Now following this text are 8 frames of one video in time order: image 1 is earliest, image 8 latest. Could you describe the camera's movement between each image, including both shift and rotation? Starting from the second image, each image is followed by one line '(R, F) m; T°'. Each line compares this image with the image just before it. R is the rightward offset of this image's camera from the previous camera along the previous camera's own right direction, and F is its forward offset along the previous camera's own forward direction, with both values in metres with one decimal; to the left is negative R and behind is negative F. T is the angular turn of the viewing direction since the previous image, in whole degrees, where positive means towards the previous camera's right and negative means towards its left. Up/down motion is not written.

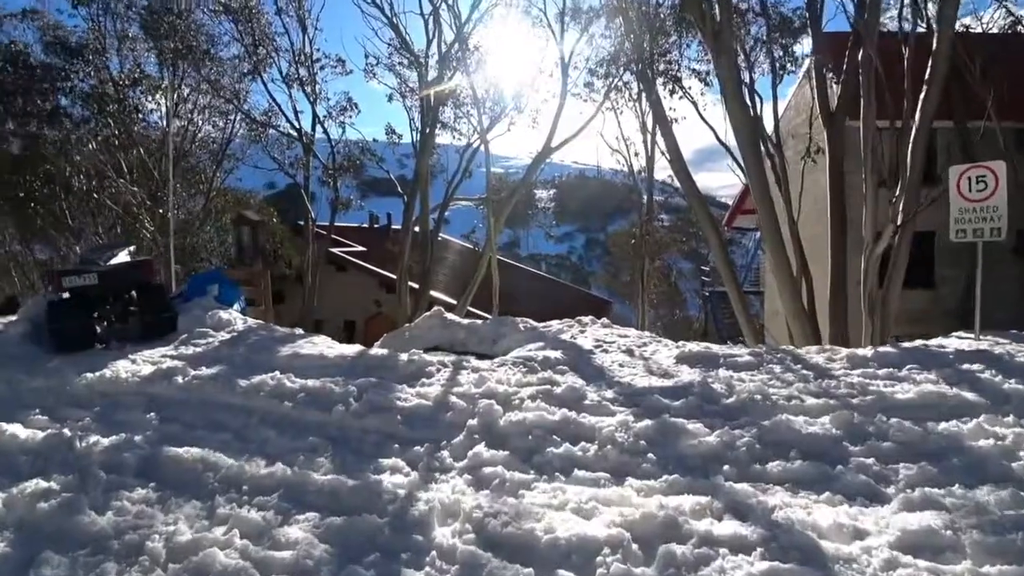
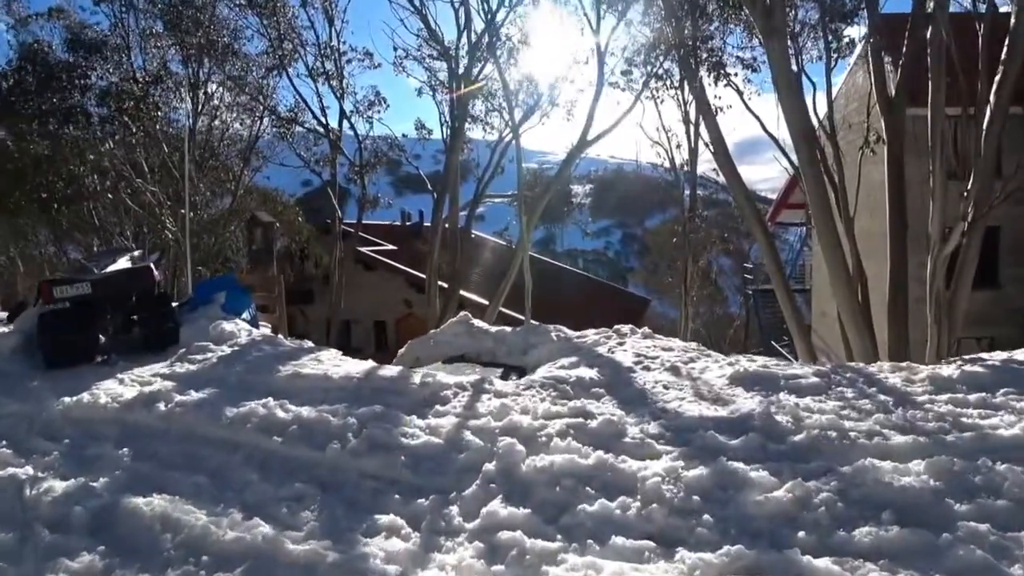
(+0.1, +0.8) m; -3°
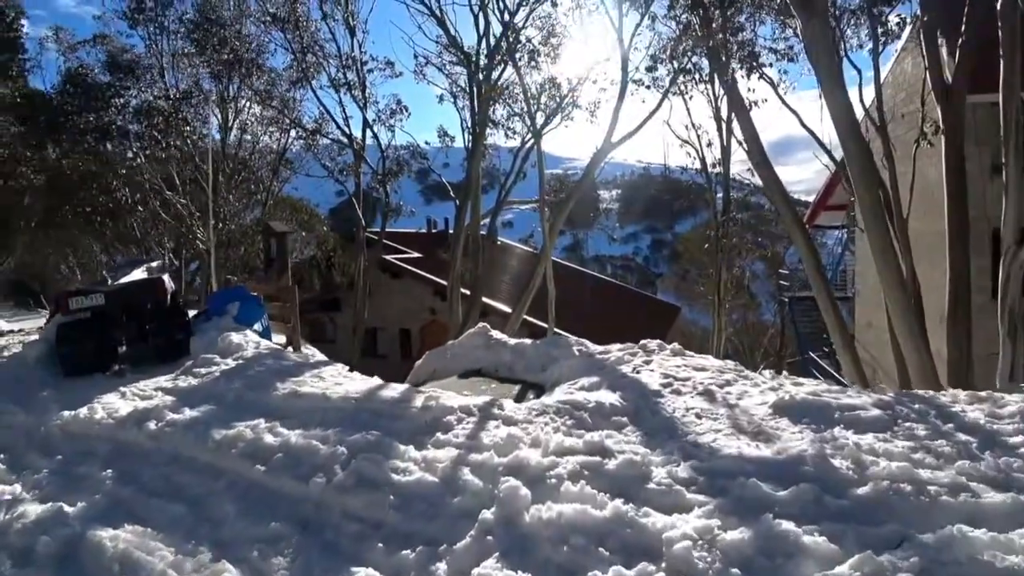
(+0.2, +0.6) m; -3°
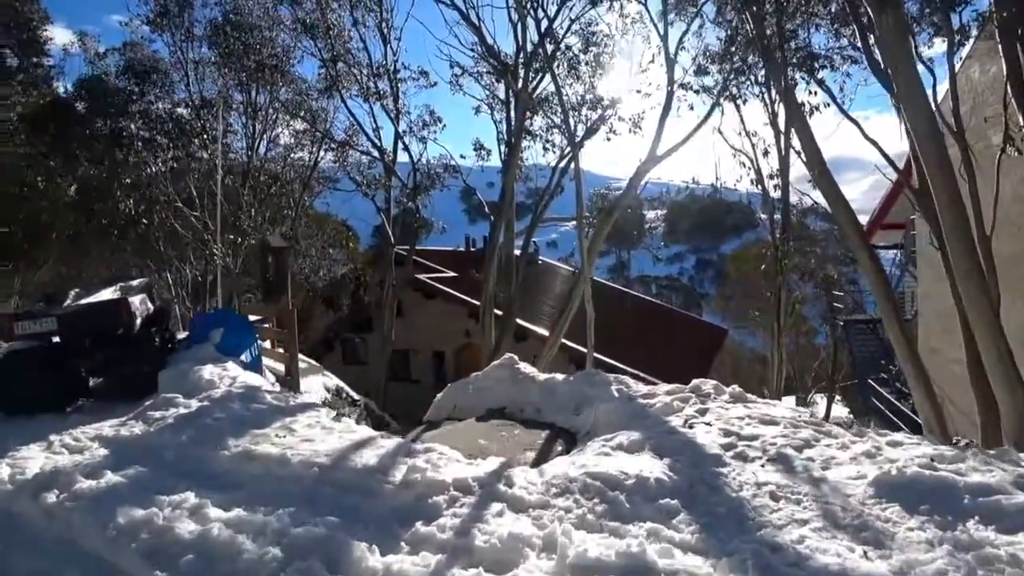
(+0.2, +1.3) m; -4°
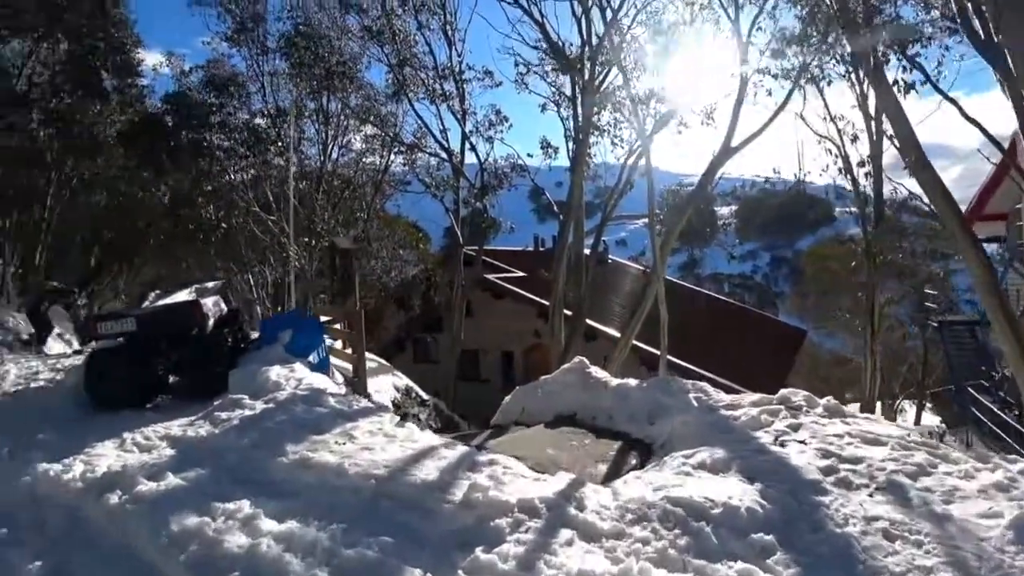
(0.0, +0.4) m; -7°
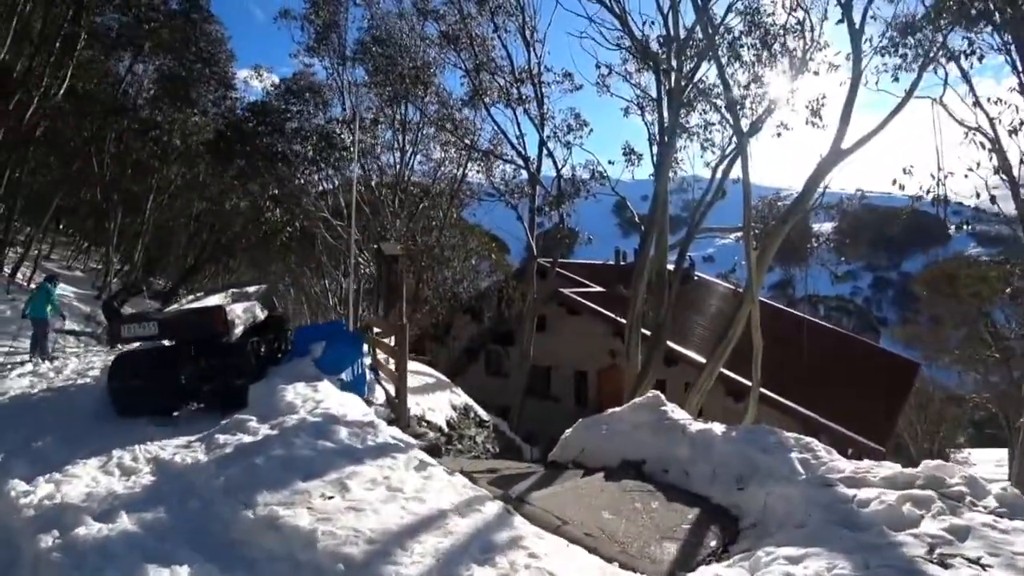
(+0.2, +1.2) m; -8°
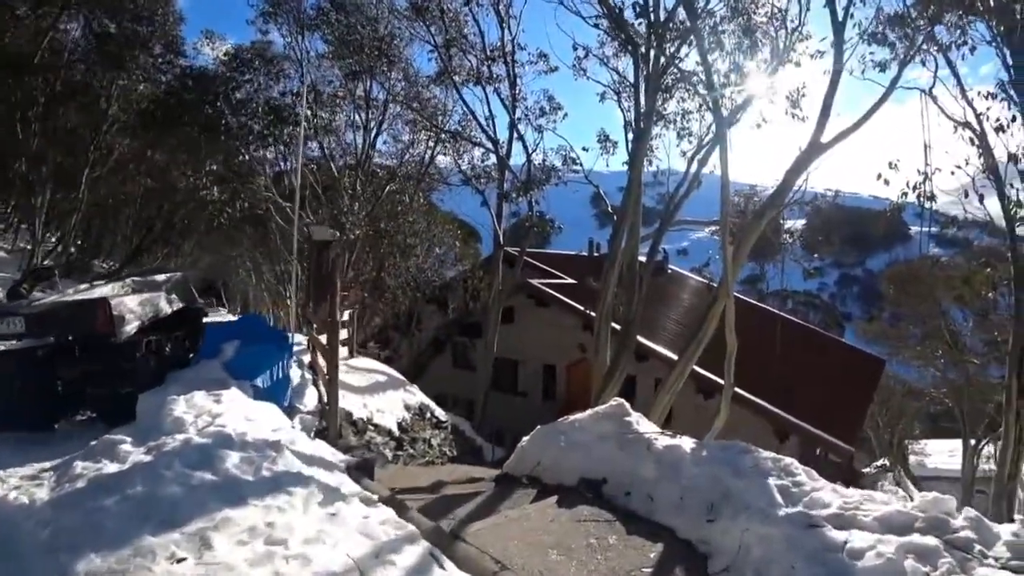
(+0.3, +0.9) m; +2°
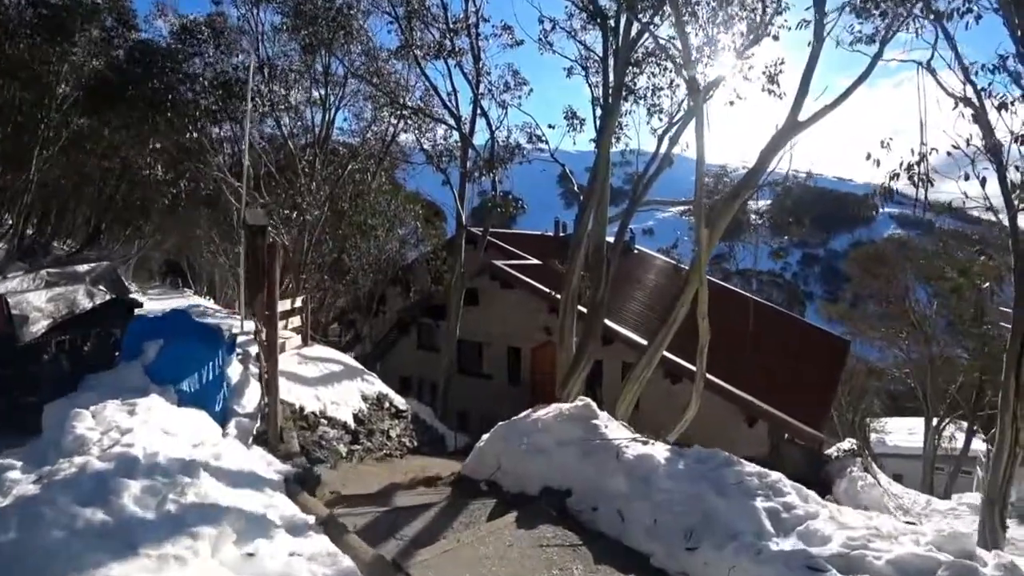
(+0.1, +0.6) m; +3°
